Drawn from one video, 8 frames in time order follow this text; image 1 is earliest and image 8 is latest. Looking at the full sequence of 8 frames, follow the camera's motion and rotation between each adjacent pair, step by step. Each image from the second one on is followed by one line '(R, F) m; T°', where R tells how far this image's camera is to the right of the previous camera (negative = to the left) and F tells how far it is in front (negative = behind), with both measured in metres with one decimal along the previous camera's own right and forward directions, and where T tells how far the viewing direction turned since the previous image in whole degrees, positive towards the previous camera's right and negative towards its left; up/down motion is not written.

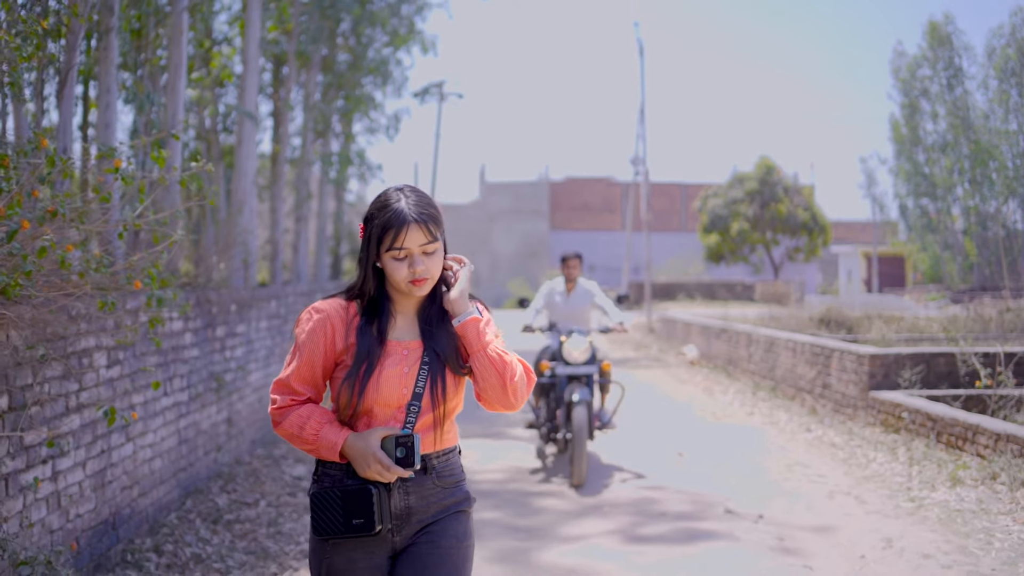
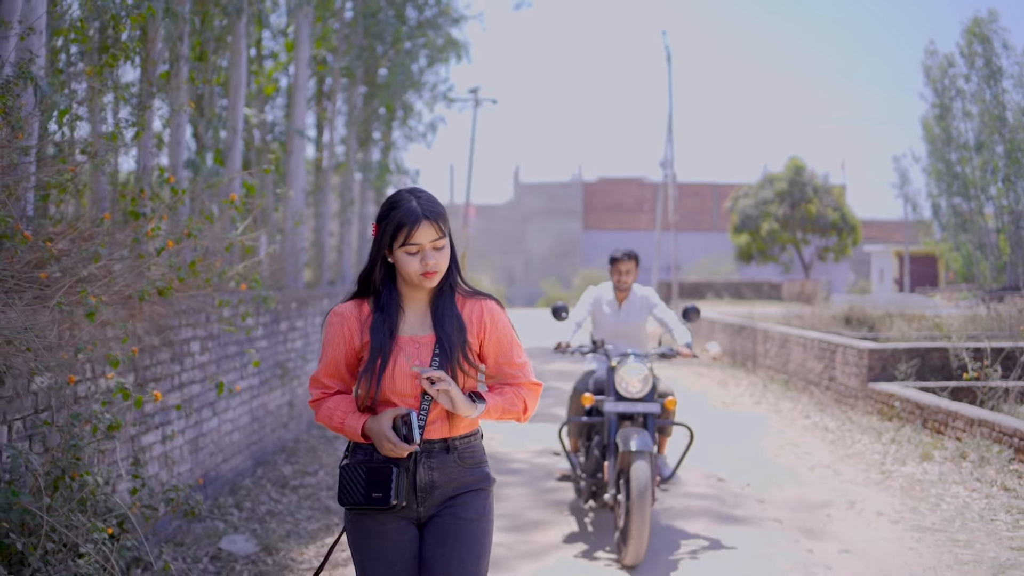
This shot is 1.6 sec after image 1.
(+0.1, -1.1) m; -2°
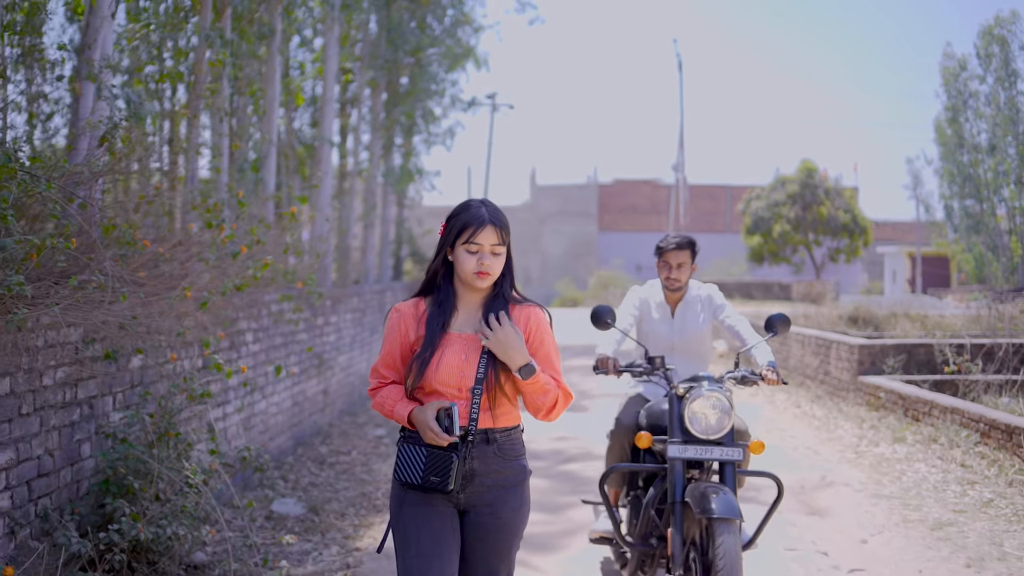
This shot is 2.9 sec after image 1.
(0.0, -0.9) m; -1°
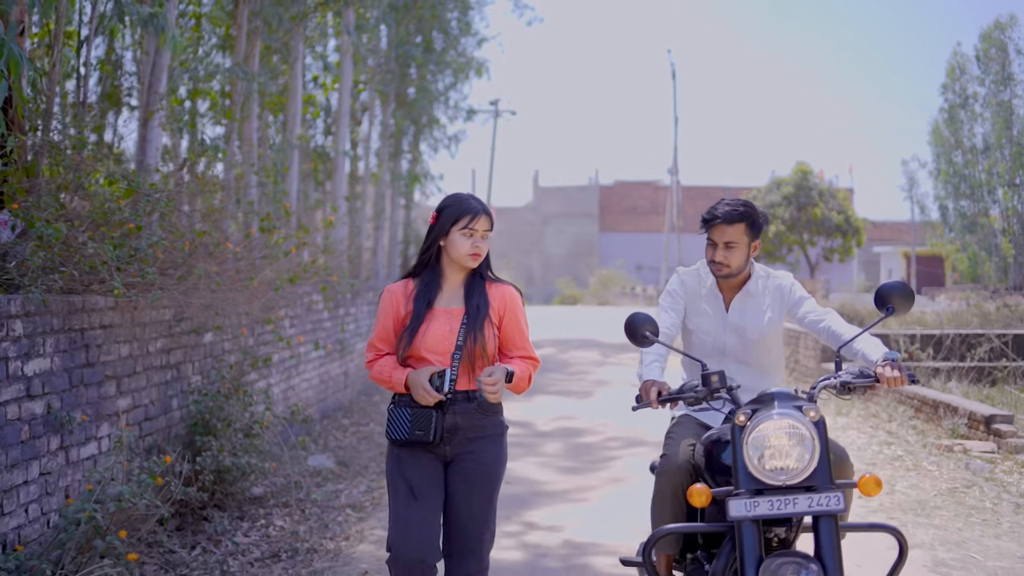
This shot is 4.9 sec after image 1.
(+0.1, -1.4) m; 0°
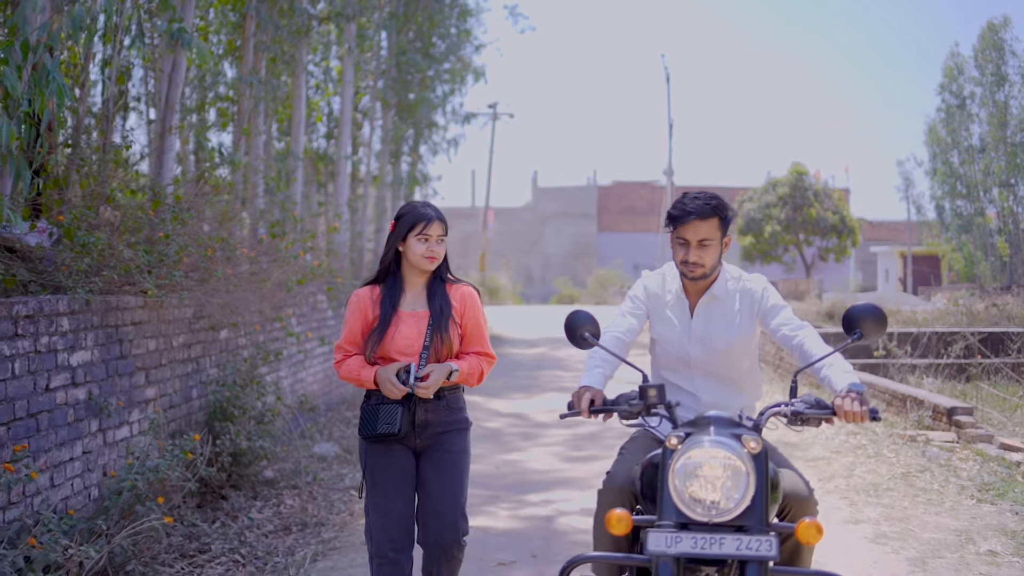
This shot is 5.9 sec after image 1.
(+0.1, -0.6) m; 0°
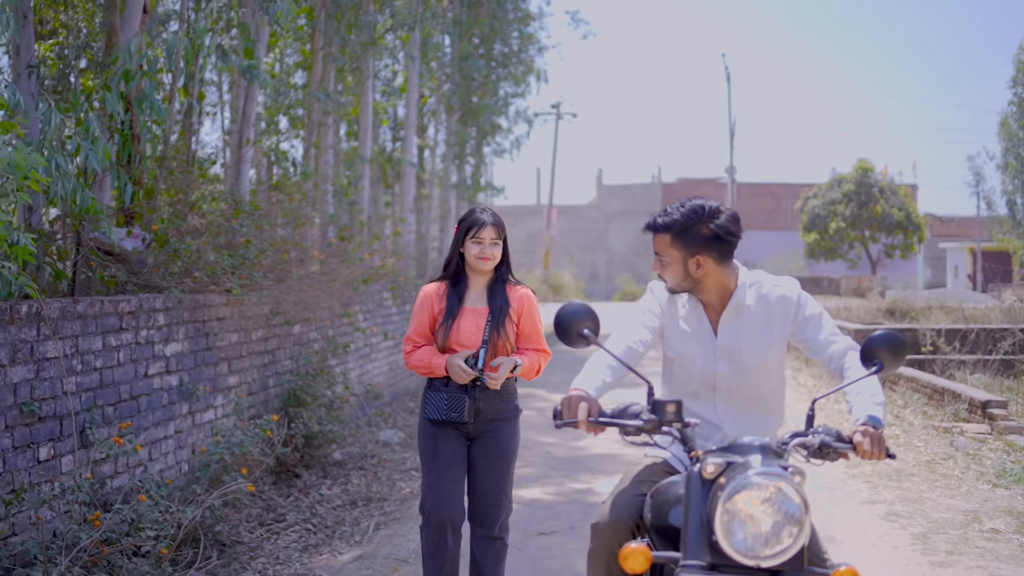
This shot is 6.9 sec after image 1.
(+0.2, -0.6) m; -4°
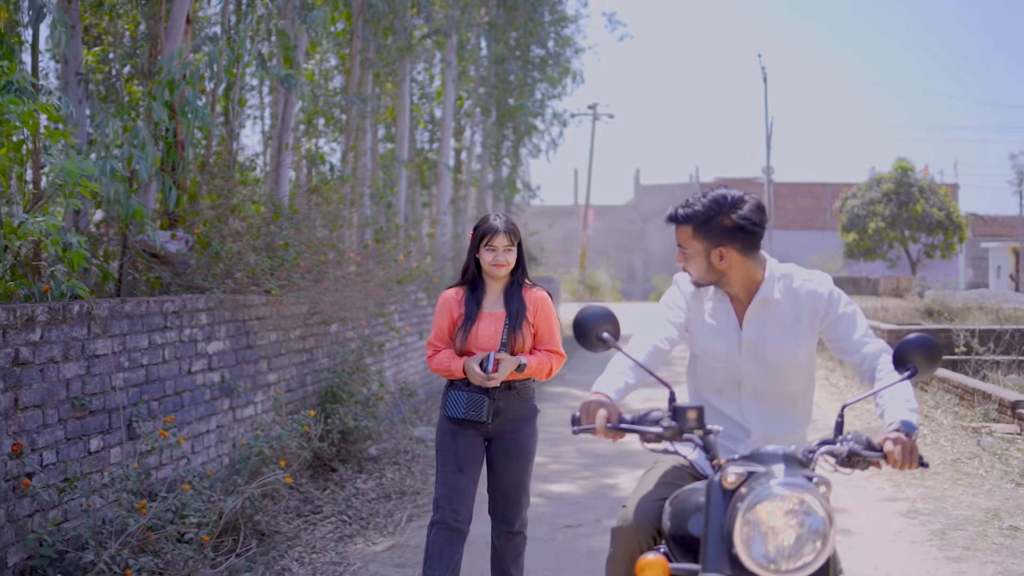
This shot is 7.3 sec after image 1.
(+0.1, -0.2) m; -2°
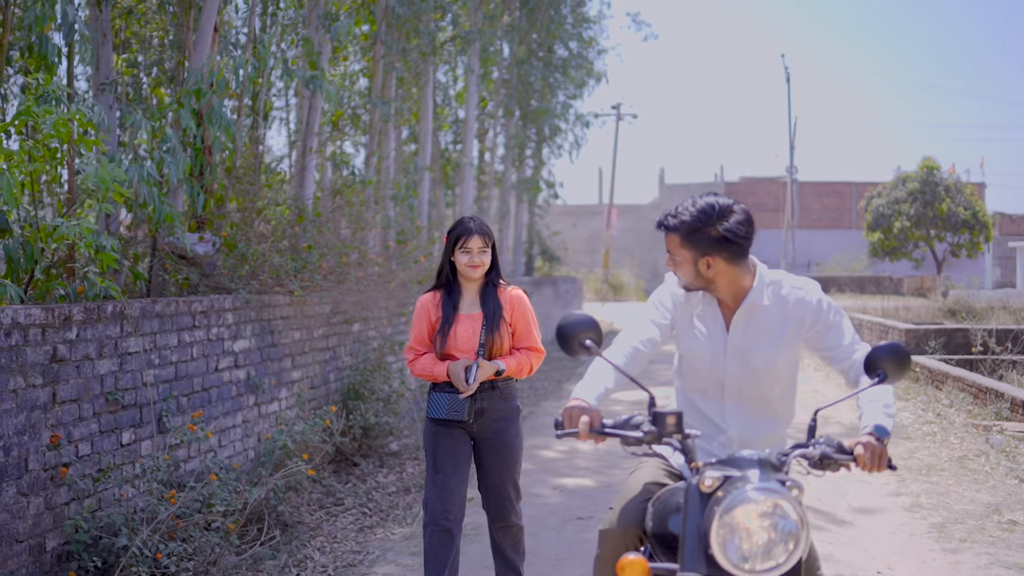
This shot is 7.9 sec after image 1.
(+0.1, -0.2) m; -1°
